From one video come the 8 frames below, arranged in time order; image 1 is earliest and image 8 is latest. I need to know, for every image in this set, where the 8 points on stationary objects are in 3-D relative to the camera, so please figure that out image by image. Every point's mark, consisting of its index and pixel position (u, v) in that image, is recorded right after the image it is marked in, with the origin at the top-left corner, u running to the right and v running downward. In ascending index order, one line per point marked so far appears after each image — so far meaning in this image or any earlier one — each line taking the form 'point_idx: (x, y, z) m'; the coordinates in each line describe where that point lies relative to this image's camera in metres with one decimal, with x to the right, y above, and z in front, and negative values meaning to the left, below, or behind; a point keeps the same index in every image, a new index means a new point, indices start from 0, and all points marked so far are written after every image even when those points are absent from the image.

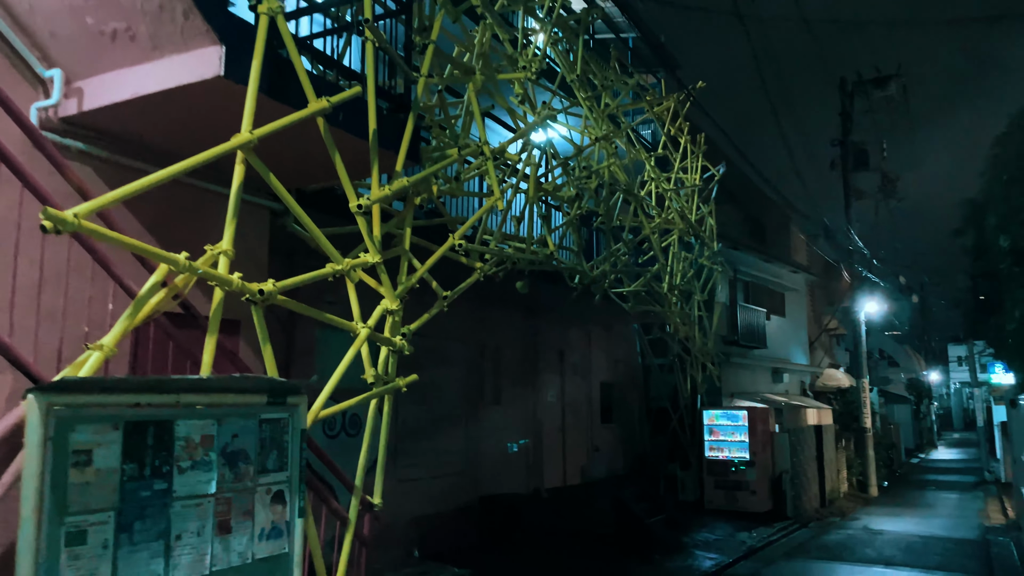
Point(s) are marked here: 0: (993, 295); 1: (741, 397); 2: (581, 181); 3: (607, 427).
0: (+6.0, -0.1, +9.7) m
1: (+4.8, -2.3, +16.4) m
2: (+0.9, +1.3, +9.6) m
3: (+1.7, -2.5, +14.0) m
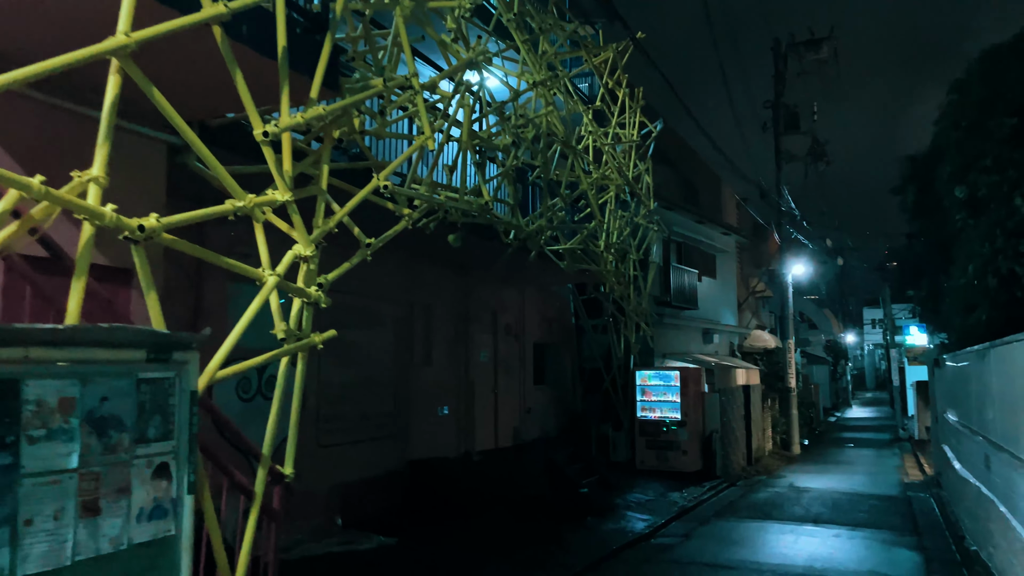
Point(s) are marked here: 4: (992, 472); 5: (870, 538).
0: (+5.2, +0.4, +9.7) m
1: (+3.4, -1.5, +16.4) m
2: (+0.1, +1.9, +9.1) m
3: (+0.5, -1.8, +13.7) m
4: (+4.5, -1.7, +7.2) m
5: (+4.3, -3.0, +9.4) m
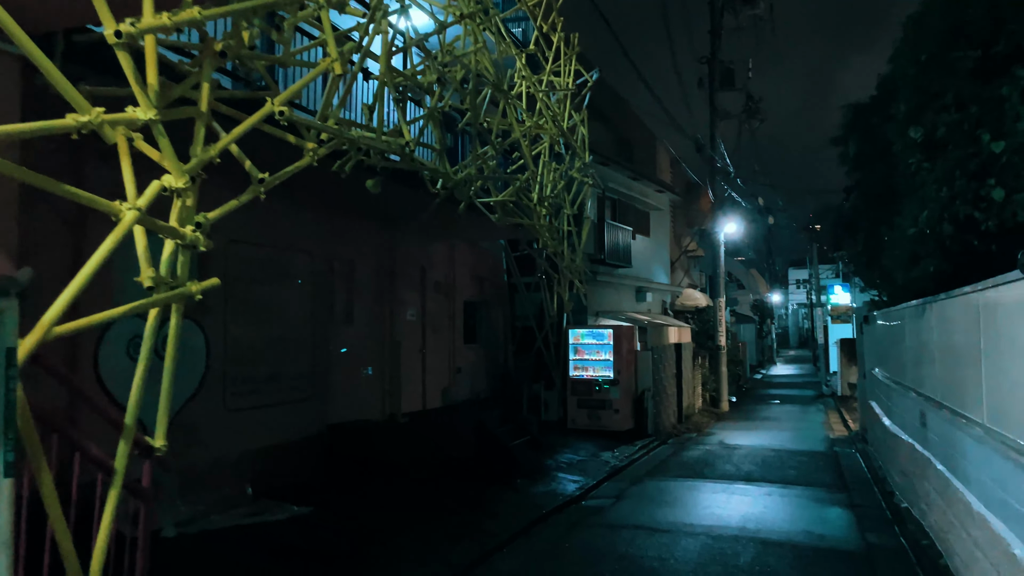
0: (+4.3, +1.0, +9.5) m
1: (+2.0, -0.6, +16.1) m
2: (-0.7, +2.4, +8.4) m
3: (-0.7, -1.0, +13.2) m
4: (+3.8, -1.3, +7.1) m
5: (+3.4, -2.5, +9.3) m
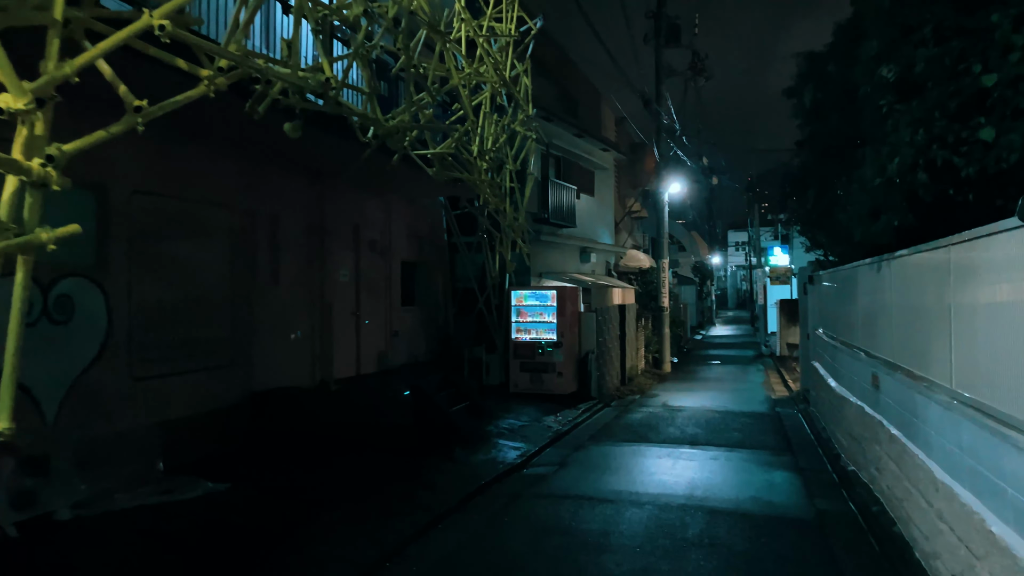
0: (+3.6, +1.5, +9.1) m
1: (+0.8, +0.2, +15.7) m
2: (-1.4, +2.8, +7.6) m
3: (-1.7, -0.3, +12.6) m
4: (+3.2, -0.9, +6.8) m
5: (+2.7, -2.0, +9.0) m
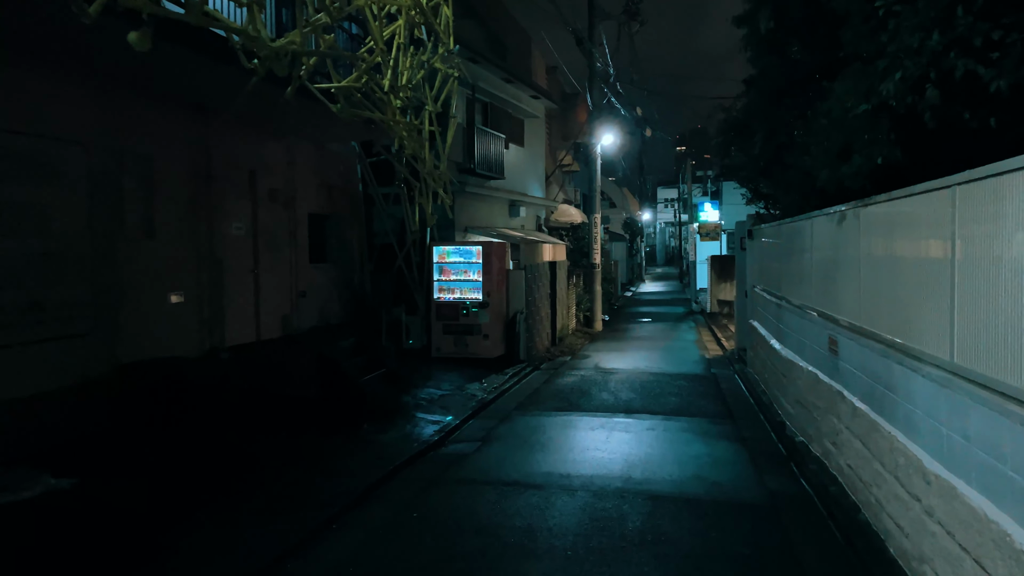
0: (+2.7, +1.9, +8.3) m
1: (-0.7, +1.1, +14.6) m
2: (-2.1, +3.2, +6.3) m
3: (-2.9, +0.3, +11.4) m
4: (+2.6, -0.6, +6.1) m
5: (+1.9, -1.5, +8.3) m
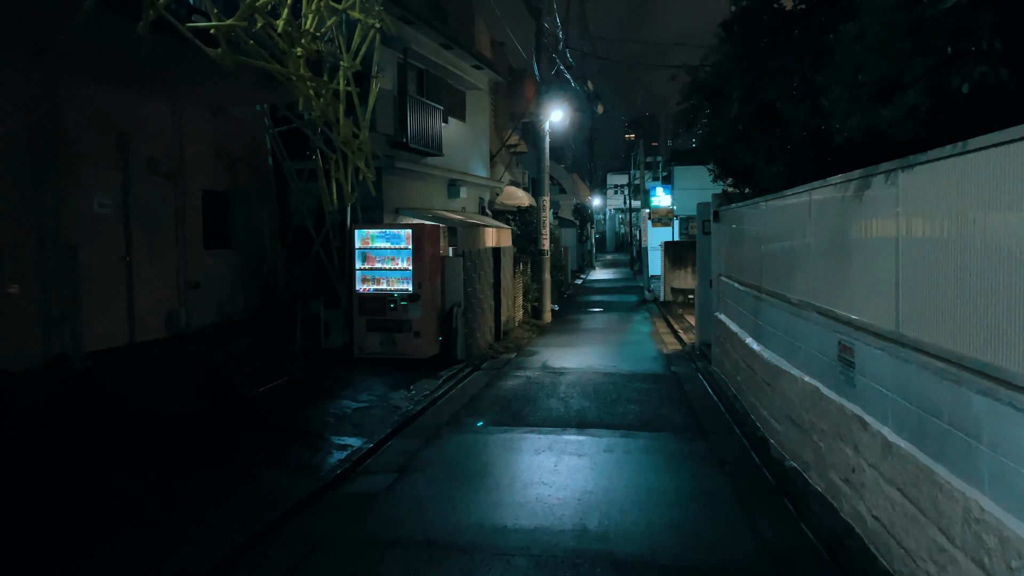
0: (+2.1, +2.0, +6.8) m
1: (-1.7, +1.2, +12.9) m
2: (-2.6, +3.2, +4.5) m
3: (-3.7, +0.4, +9.6) m
4: (+2.1, -0.5, +4.7) m
5: (+1.2, -1.4, +6.8) m
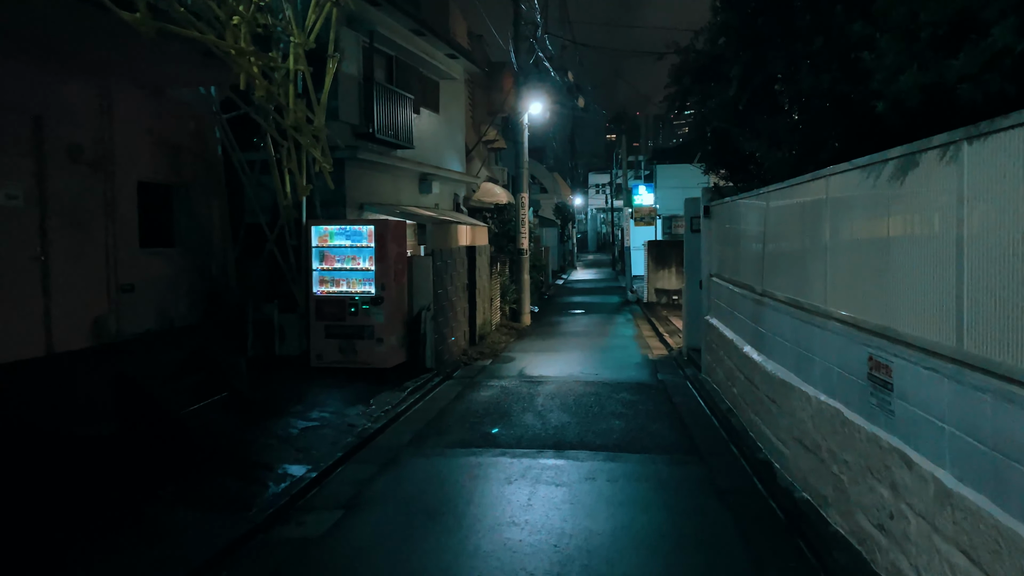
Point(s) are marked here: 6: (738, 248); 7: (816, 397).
0: (+1.8, +2.0, +6.0) m
1: (-2.1, +1.2, +12.0) m
2: (-2.8, +3.2, +3.5) m
3: (-4.0, +0.4, +8.6) m
4: (+1.9, -0.5, +3.8) m
5: (+1.0, -1.5, +6.0) m
6: (+2.4, +0.4, +8.2) m
7: (+1.9, -0.7, +4.9) m
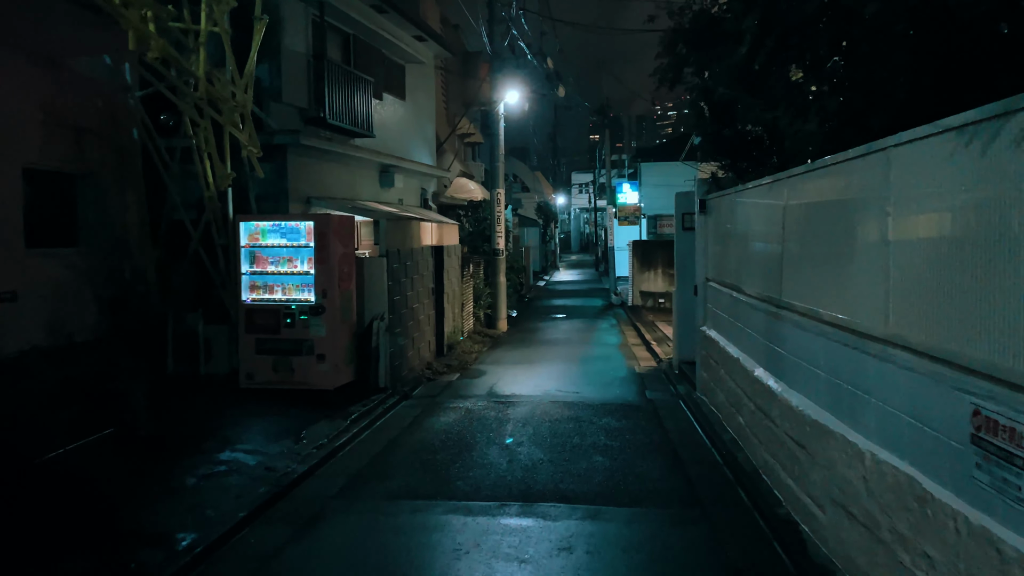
0: (+1.5, +1.9, +4.6) m
1: (-2.5, +1.1, +10.5) m
2: (-3.0, +3.1, +2.1) m
3: (-4.3, +0.3, +7.1) m
4: (+1.6, -0.6, +2.4) m
5: (+0.7, -1.5, +4.6) m
6: (+2.0, +0.3, +6.8) m
7: (+1.7, -0.8, +3.6) m
